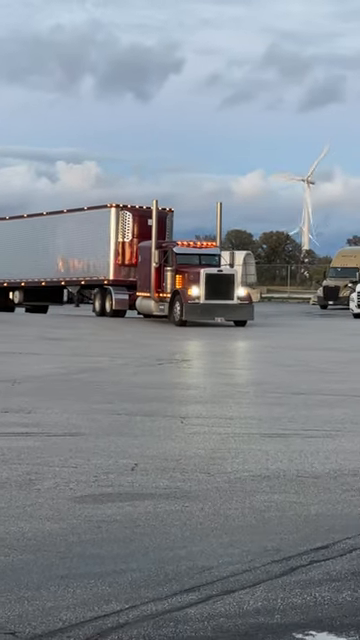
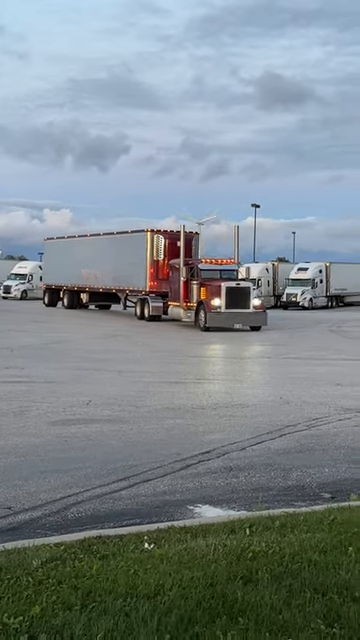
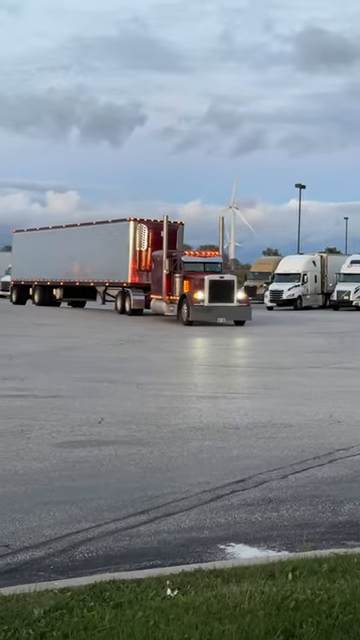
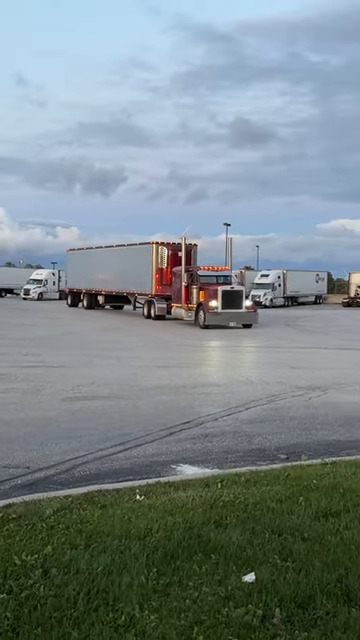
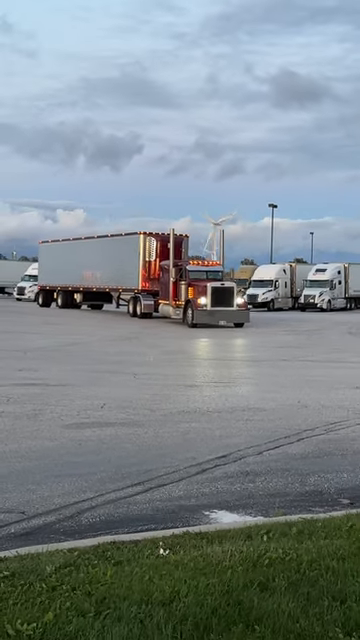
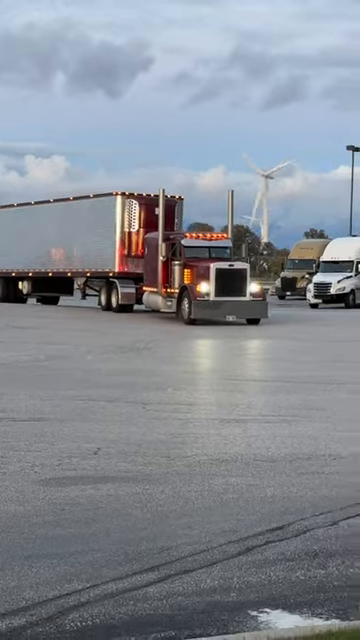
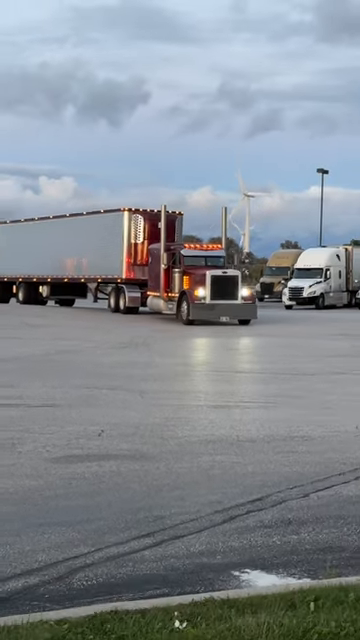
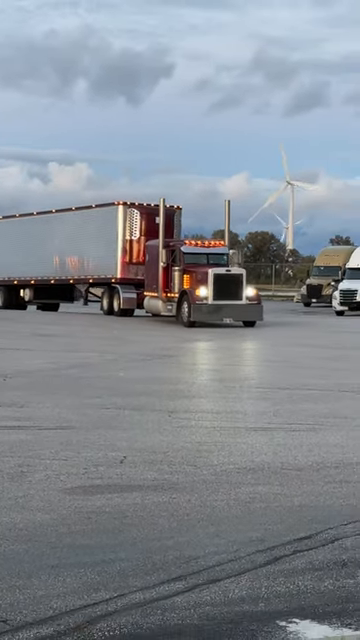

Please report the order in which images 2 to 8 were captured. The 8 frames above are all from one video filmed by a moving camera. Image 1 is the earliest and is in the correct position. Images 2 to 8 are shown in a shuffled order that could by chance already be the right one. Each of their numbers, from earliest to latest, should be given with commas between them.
8, 6, 7, 3, 5, 2, 4
